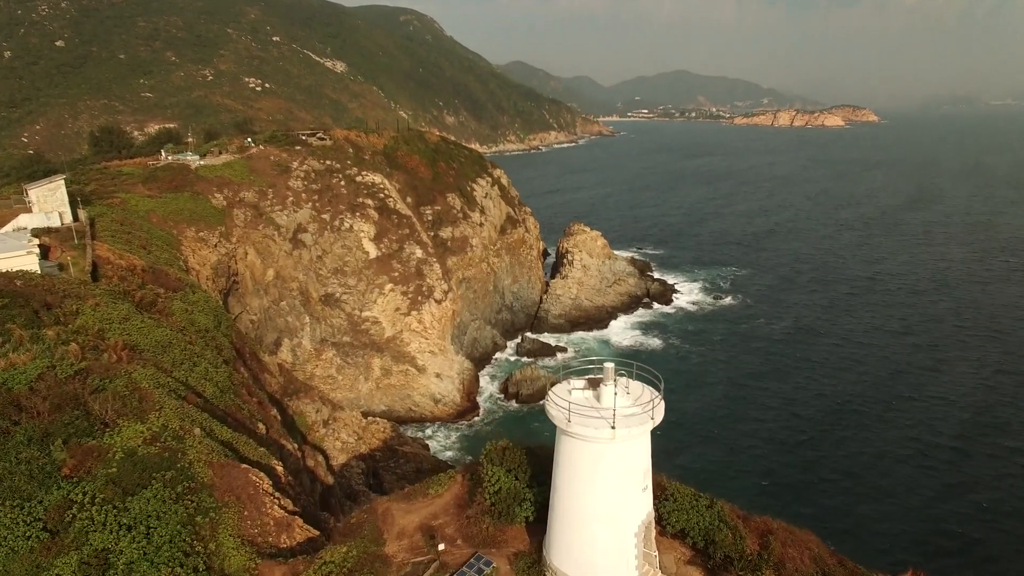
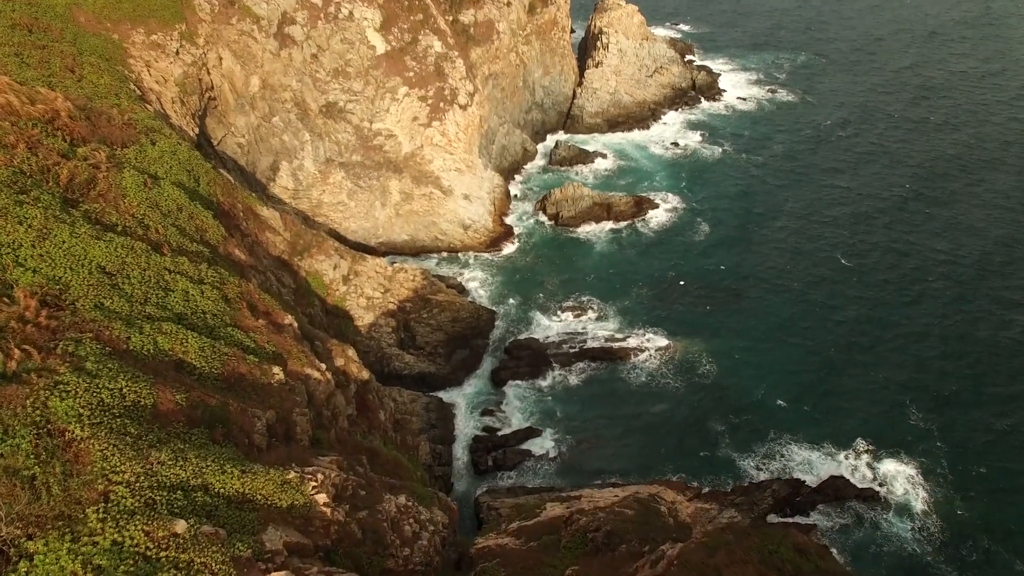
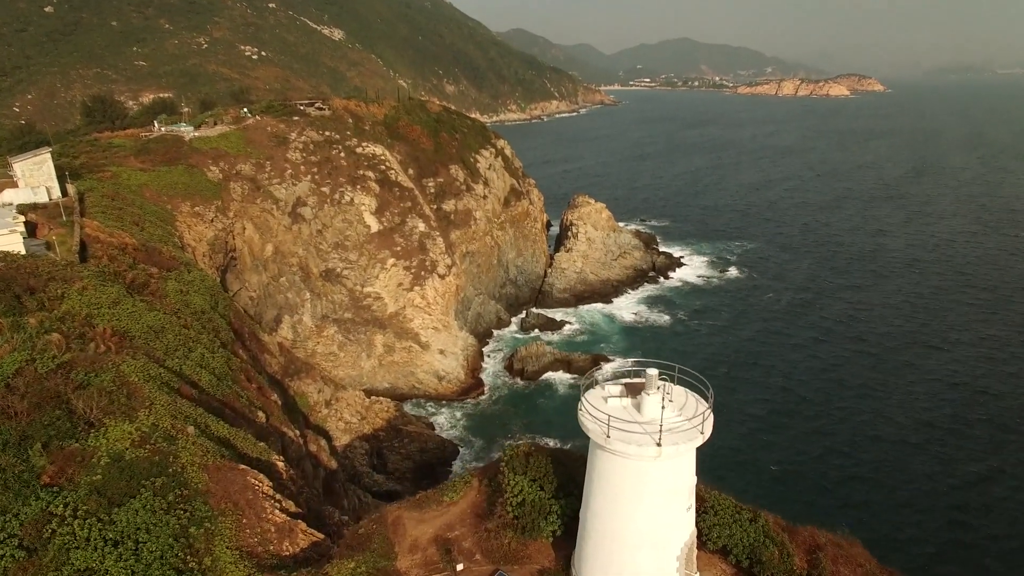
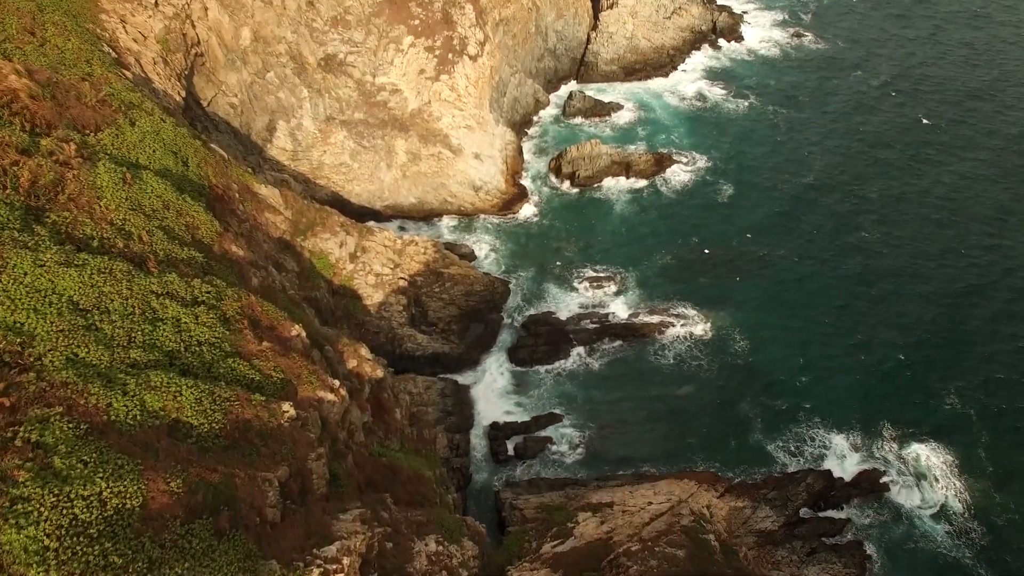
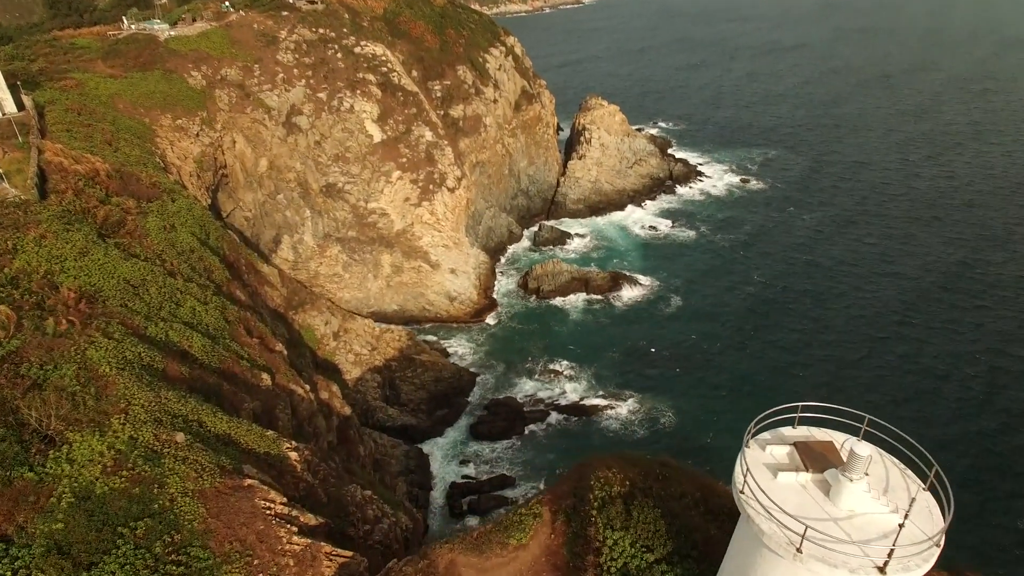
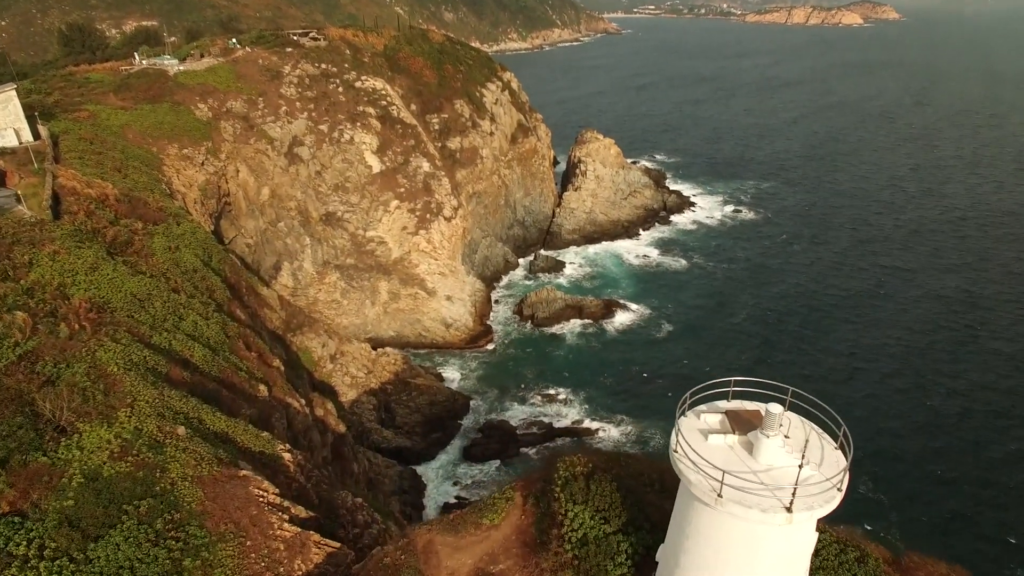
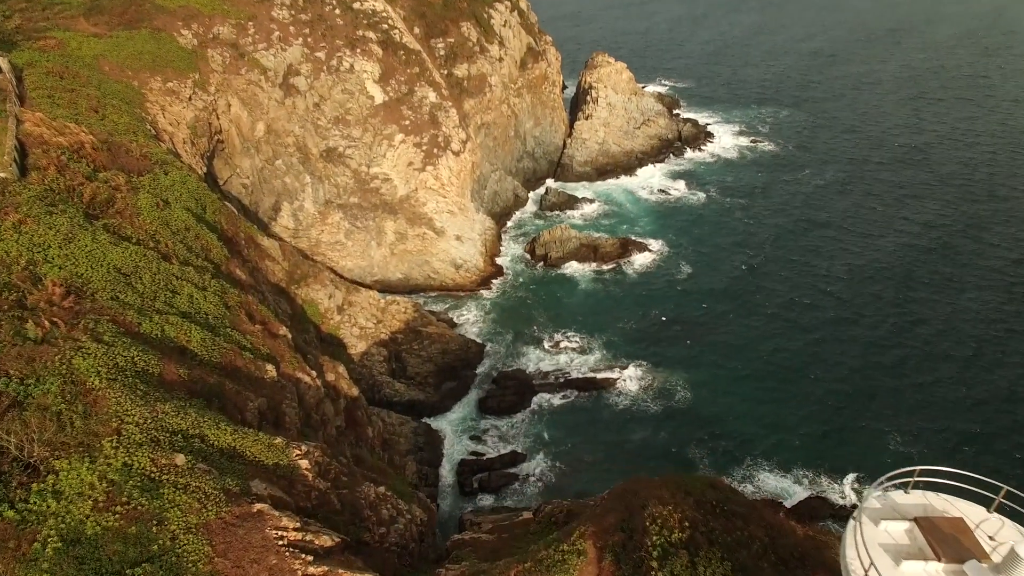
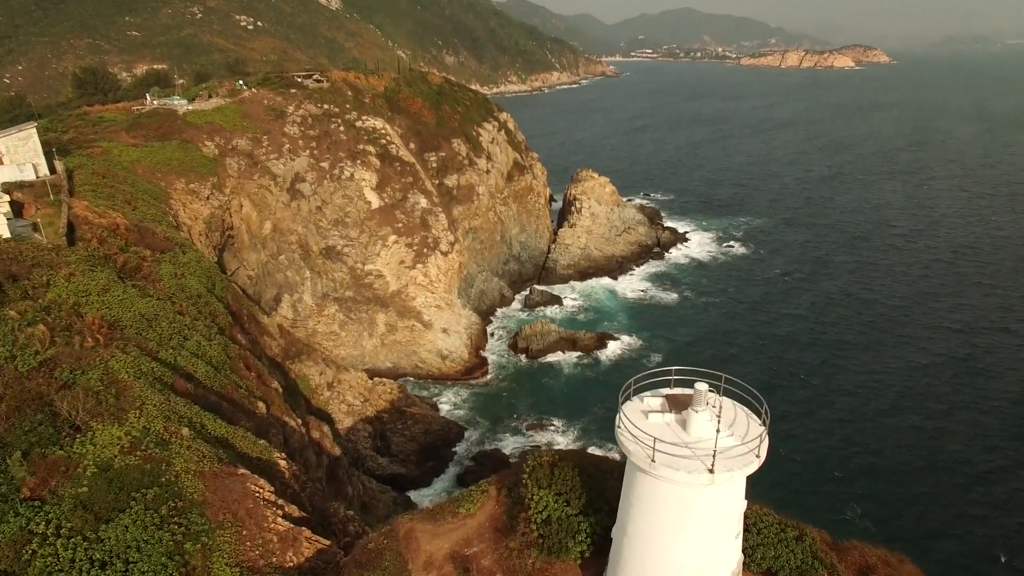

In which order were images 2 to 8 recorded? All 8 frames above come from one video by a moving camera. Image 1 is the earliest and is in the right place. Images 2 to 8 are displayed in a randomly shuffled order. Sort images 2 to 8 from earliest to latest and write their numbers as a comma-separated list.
3, 8, 6, 5, 7, 2, 4
